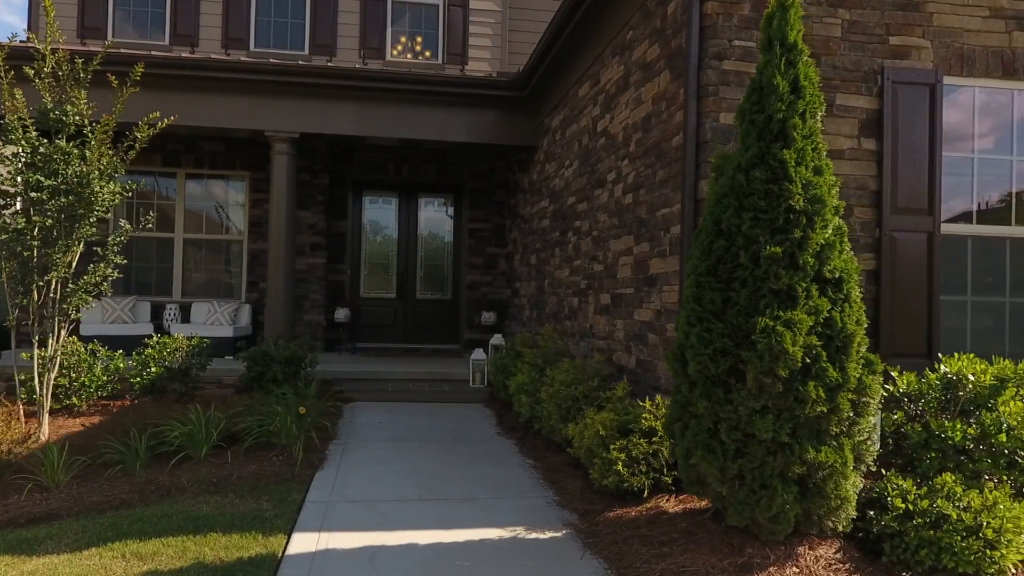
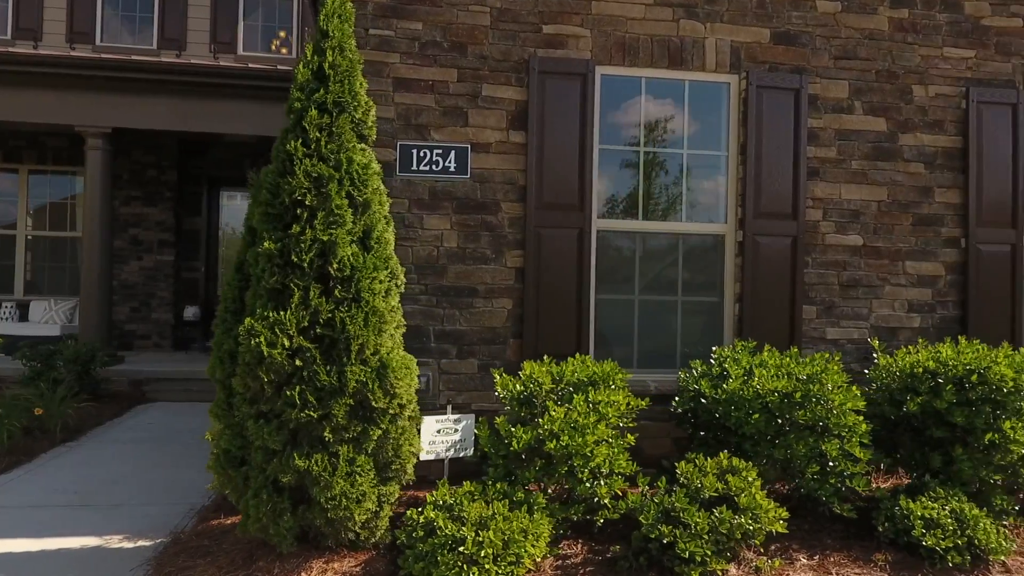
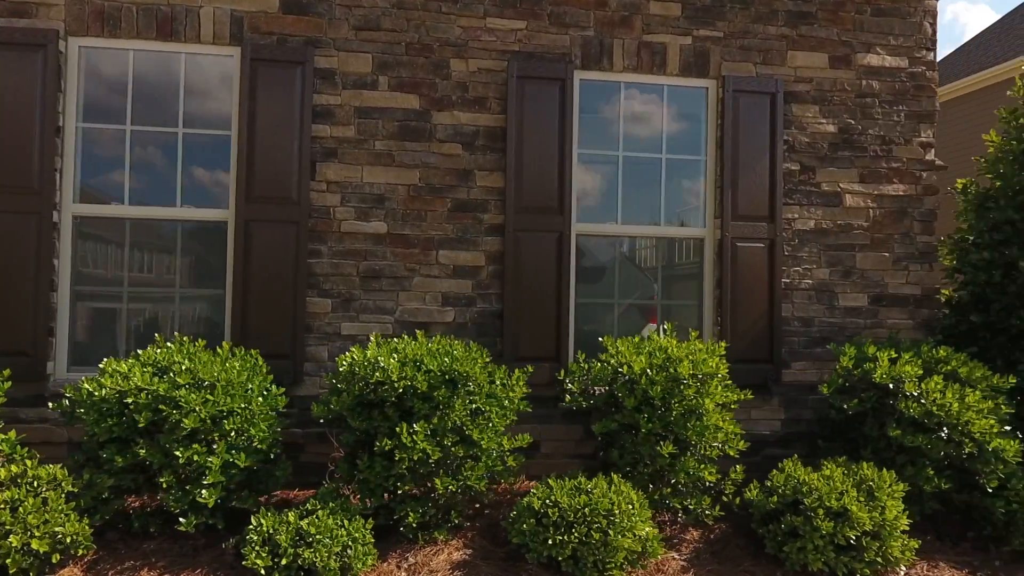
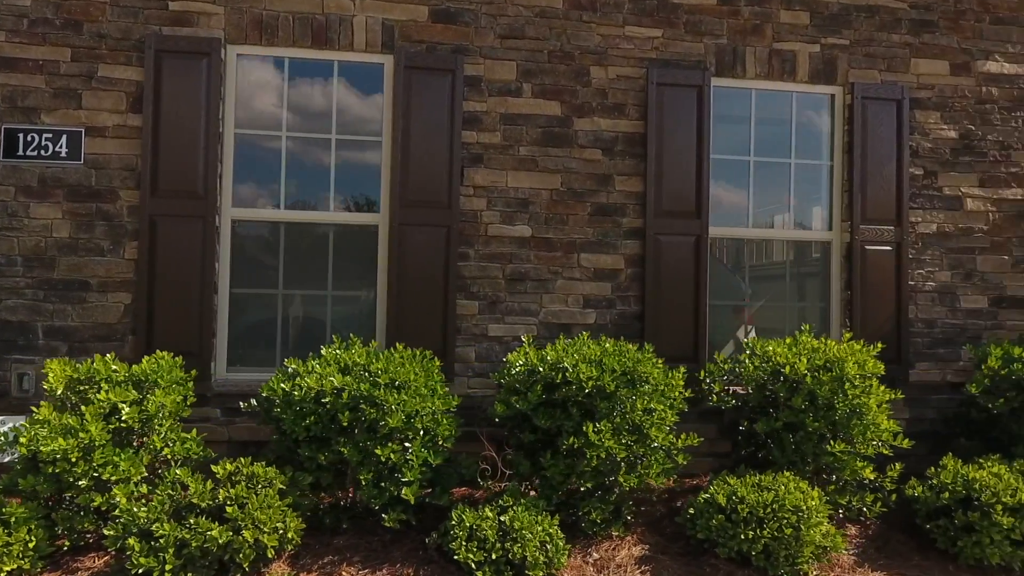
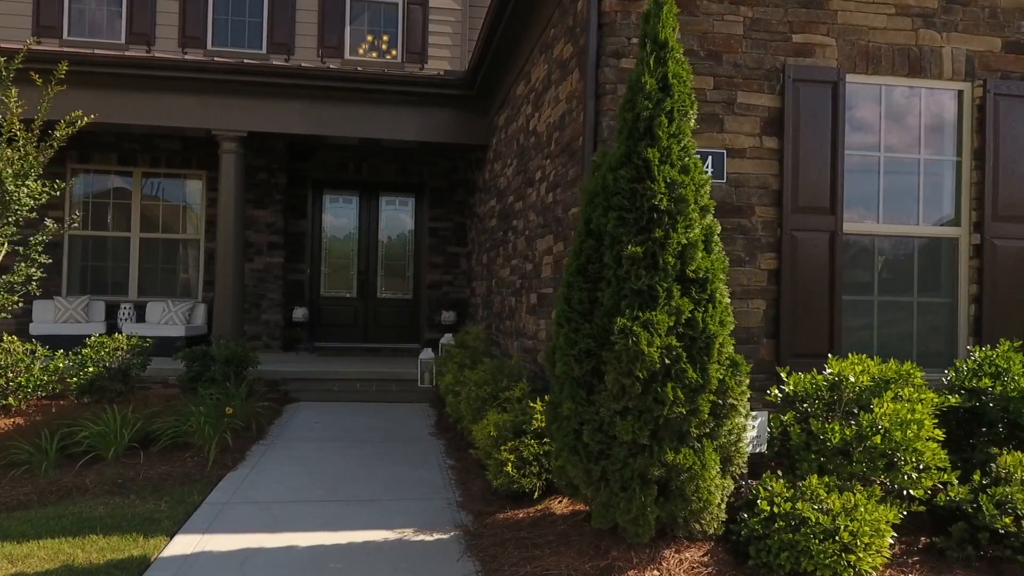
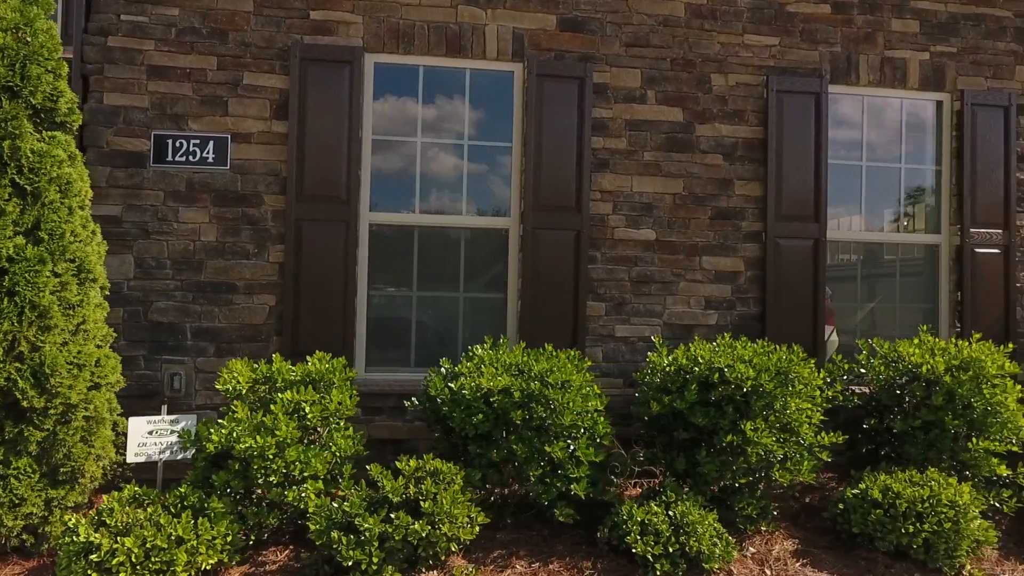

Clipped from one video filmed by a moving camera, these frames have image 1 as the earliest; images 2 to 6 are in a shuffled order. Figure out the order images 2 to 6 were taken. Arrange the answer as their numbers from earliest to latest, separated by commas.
5, 2, 6, 4, 3
